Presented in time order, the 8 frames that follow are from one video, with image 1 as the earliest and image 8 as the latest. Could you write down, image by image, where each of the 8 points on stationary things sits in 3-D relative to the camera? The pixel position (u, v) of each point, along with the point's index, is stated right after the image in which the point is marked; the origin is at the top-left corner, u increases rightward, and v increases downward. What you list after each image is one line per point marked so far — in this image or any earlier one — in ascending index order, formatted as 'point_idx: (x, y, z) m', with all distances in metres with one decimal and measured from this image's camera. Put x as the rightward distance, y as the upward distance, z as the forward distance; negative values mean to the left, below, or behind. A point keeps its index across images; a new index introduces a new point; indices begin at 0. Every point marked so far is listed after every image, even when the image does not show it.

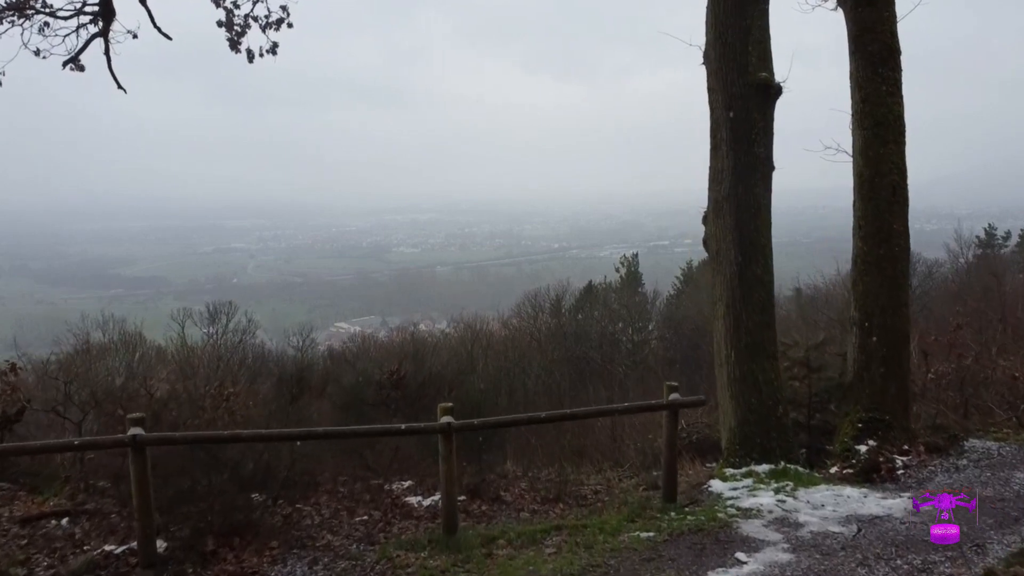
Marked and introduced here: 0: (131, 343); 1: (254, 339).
0: (-10.3, -1.5, +17.9) m
1: (-7.8, -1.6, +19.9) m
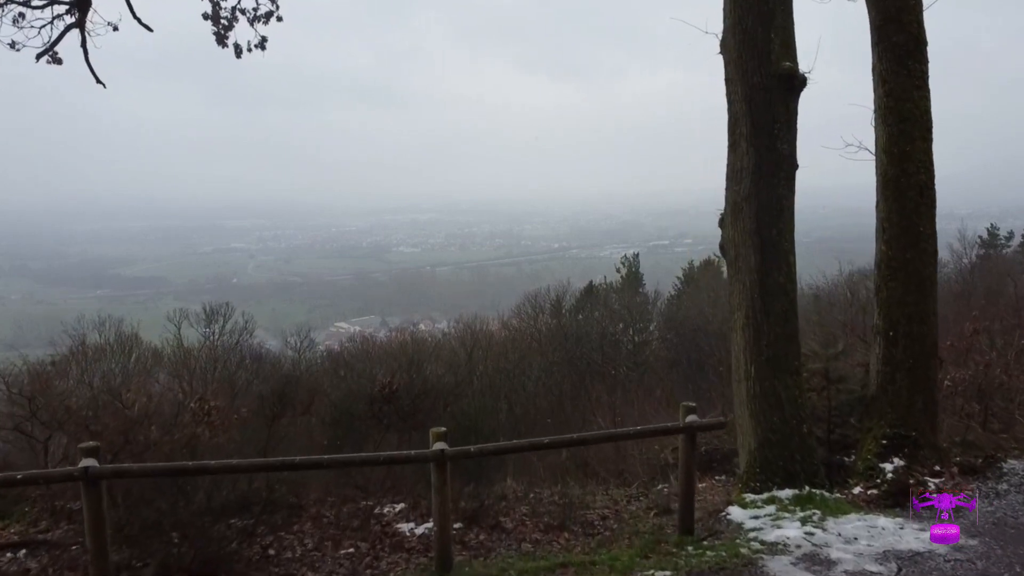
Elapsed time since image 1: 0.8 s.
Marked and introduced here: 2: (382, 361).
0: (-10.3, -1.5, +17.8) m
1: (-7.8, -1.6, +19.7) m
2: (-3.3, -2.0, +17.2) m
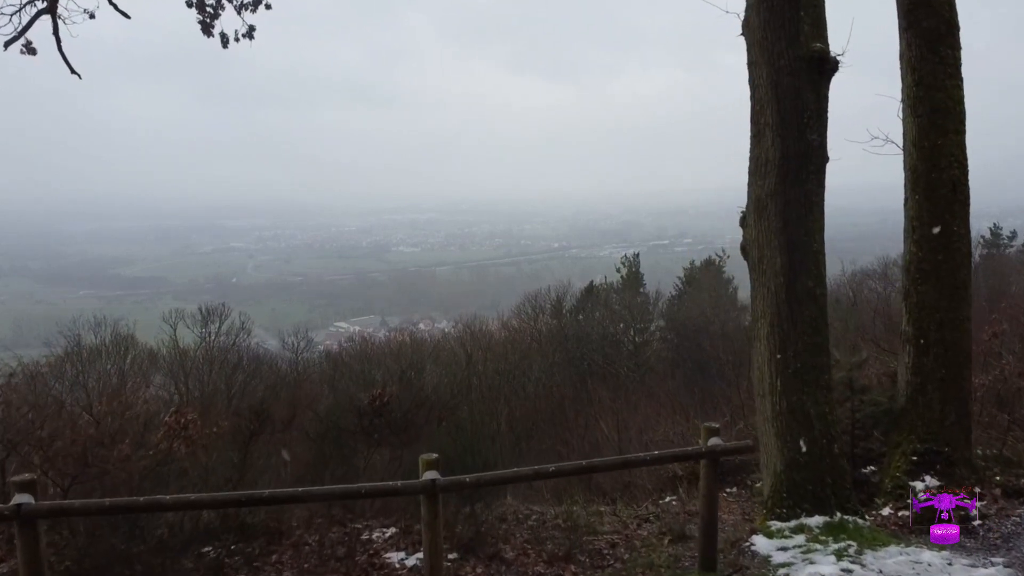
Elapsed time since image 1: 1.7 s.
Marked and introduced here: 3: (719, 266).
0: (-10.4, -1.5, +17.6) m
1: (-7.8, -1.6, +19.6) m
2: (-3.3, -2.0, +17.0) m
3: (+6.3, +0.7, +19.9) m
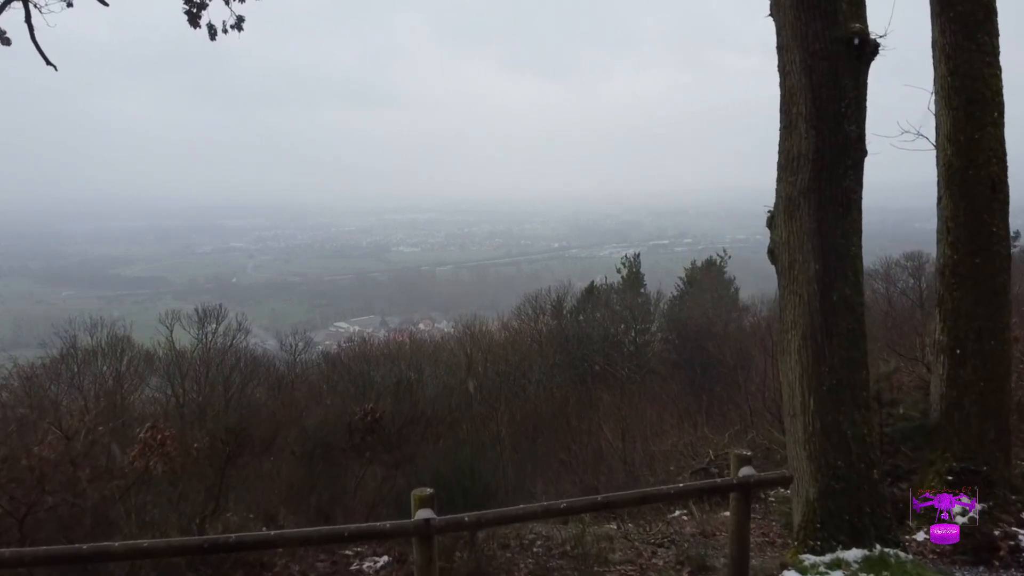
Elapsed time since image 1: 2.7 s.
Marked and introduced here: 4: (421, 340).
0: (-10.4, -1.6, +17.4) m
1: (-7.8, -1.7, +19.4) m
2: (-3.3, -2.0, +16.8) m
3: (+6.3, +0.7, +19.7) m
4: (-2.8, -1.6, +19.9) m
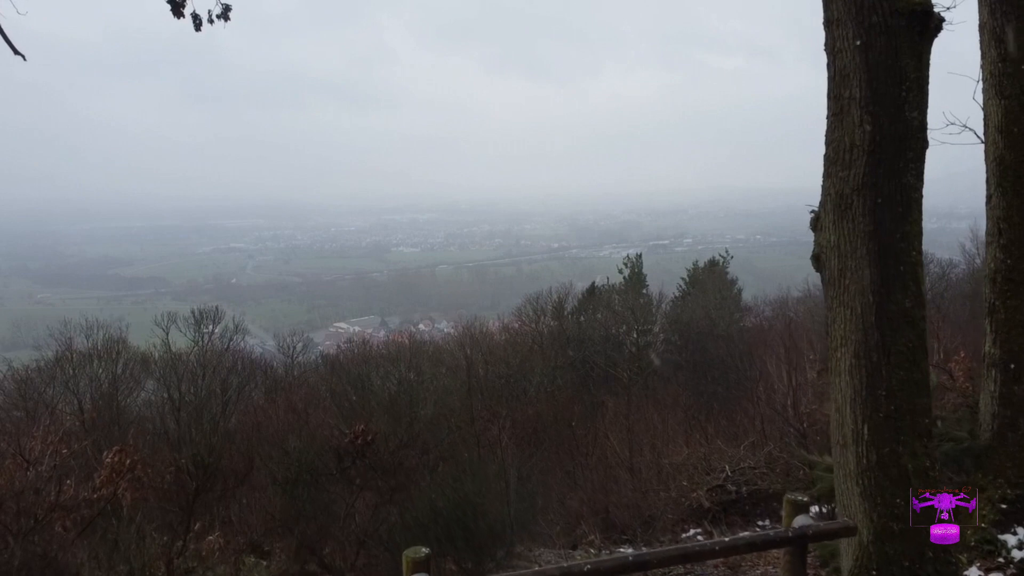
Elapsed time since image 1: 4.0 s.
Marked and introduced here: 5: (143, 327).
0: (-10.3, -1.6, +17.3) m
1: (-7.8, -1.7, +19.2) m
2: (-3.3, -2.0, +16.7) m
3: (+6.3, +0.7, +19.5) m
4: (-2.7, -1.6, +19.7) m
5: (-11.1, -1.2, +20.0) m
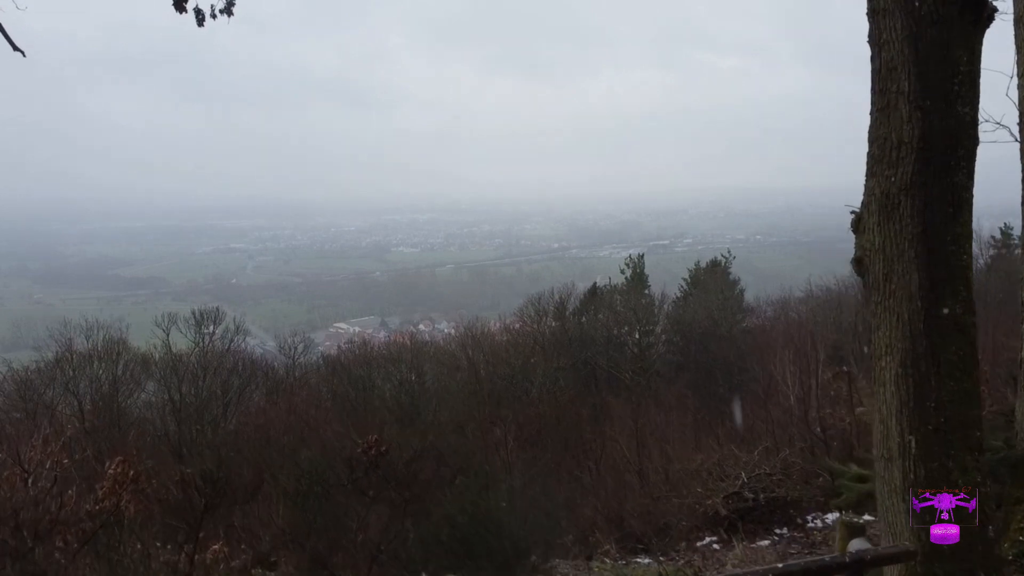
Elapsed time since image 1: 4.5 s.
0: (-10.3, -1.6, +17.2) m
1: (-7.7, -1.7, +19.1) m
2: (-3.3, -2.0, +16.6) m
3: (+6.3, +0.6, +19.5) m
4: (-2.7, -1.6, +19.6) m
5: (-11.1, -1.2, +19.9) m
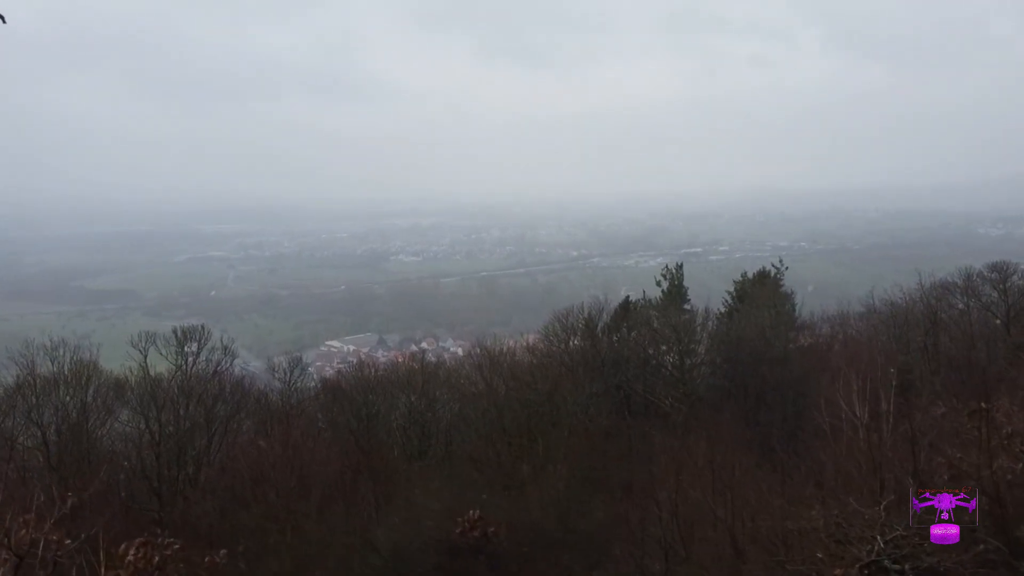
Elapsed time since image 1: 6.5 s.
0: (-9.7, -1.9, +15.1) m
1: (-7.1, -2.1, +17.0) m
2: (-2.7, -2.4, +14.5) m
3: (+6.9, +0.3, +17.4) m
4: (-2.1, -2.0, +17.5) m
5: (-10.5, -1.6, +17.8) m
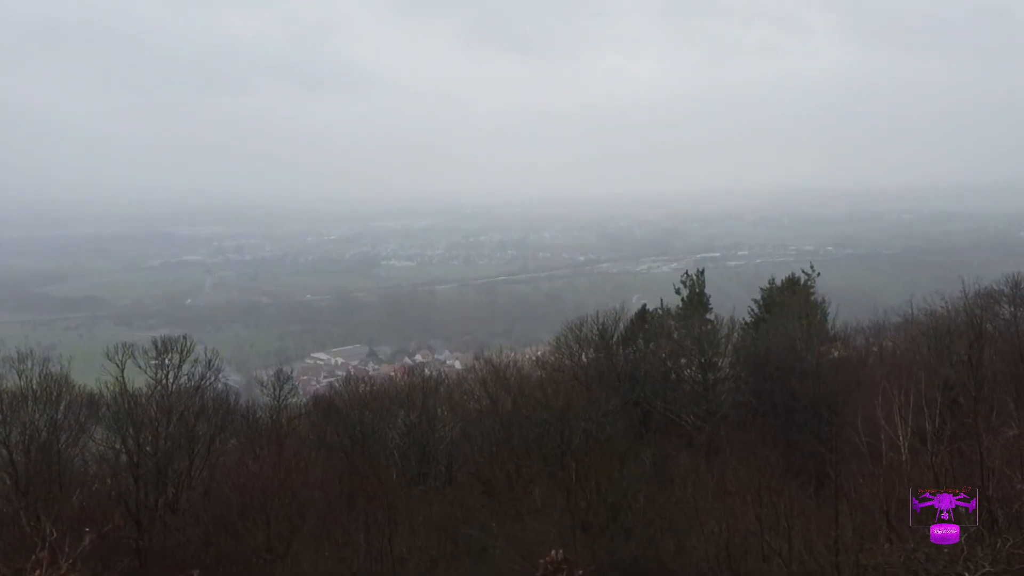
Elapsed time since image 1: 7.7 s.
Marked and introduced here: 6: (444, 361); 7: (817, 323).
0: (-9.5, -2.1, +13.9) m
1: (-7.0, -2.2, +15.8) m
2: (-2.5, -2.5, +13.3) m
3: (+7.1, +0.1, +16.1) m
4: (-1.9, -2.2, +16.3) m
5: (-10.3, -1.7, +16.6) m
6: (-1.8, -2.0, +19.9) m
7: (+6.9, -0.9, +15.1) m
